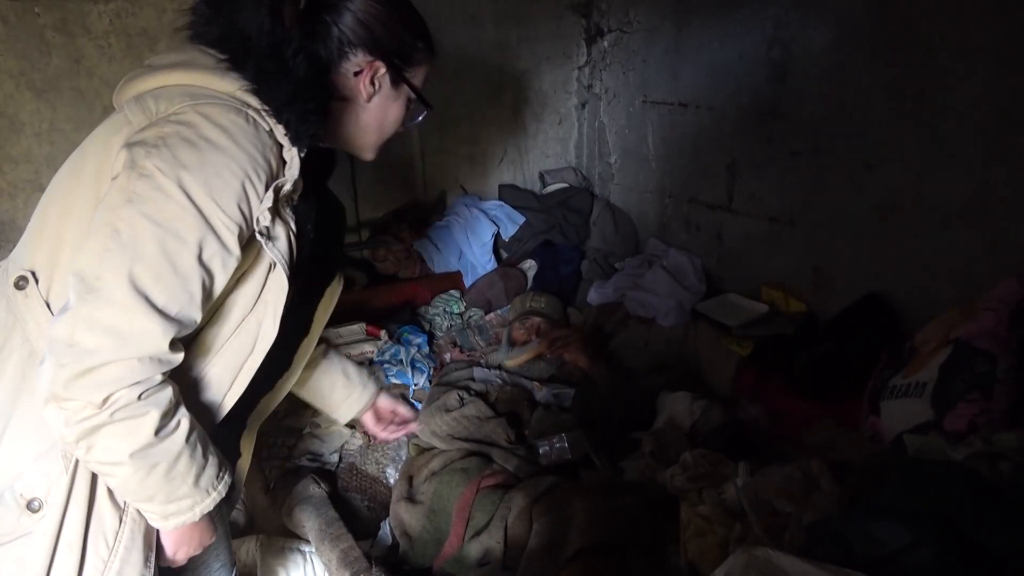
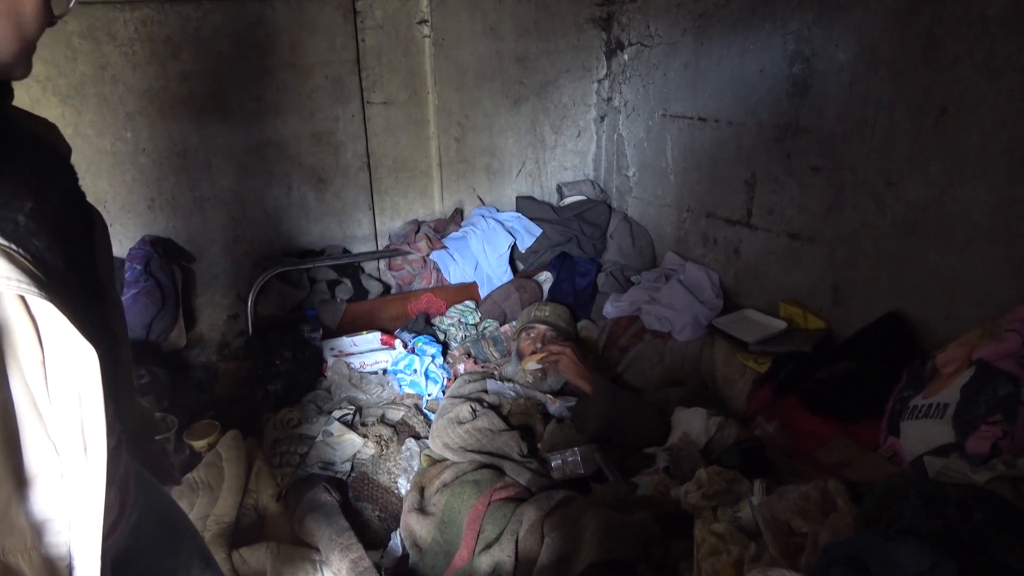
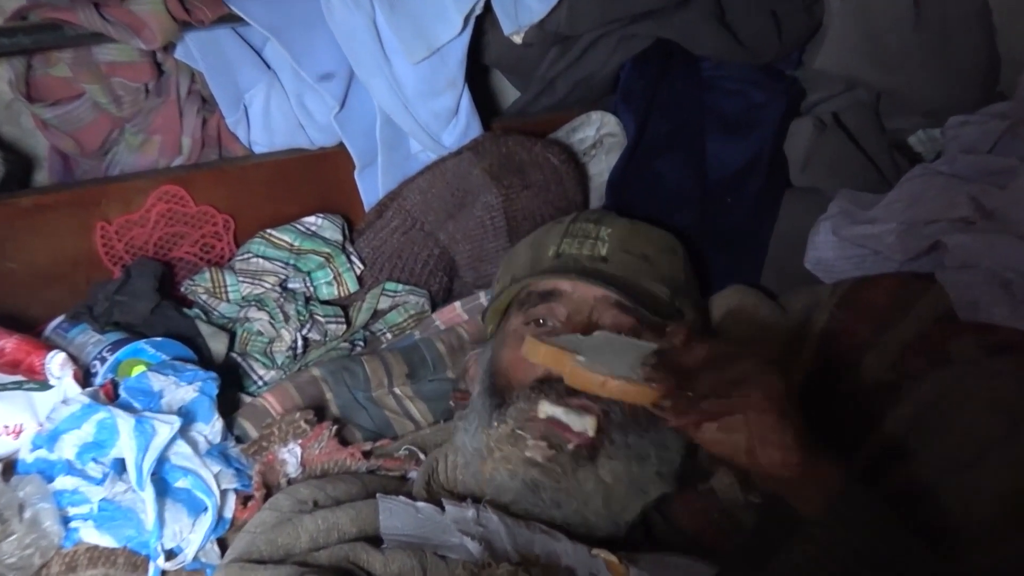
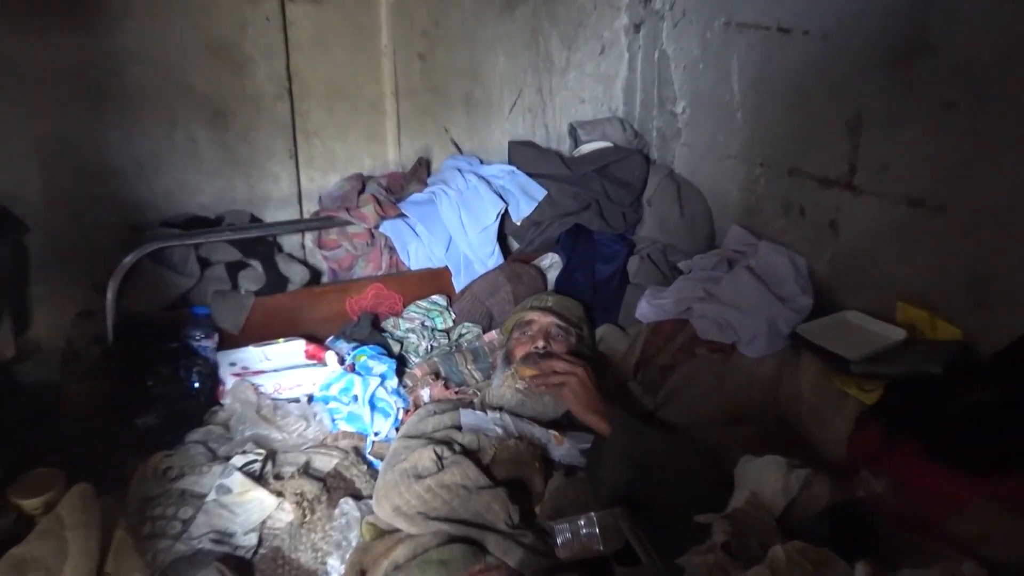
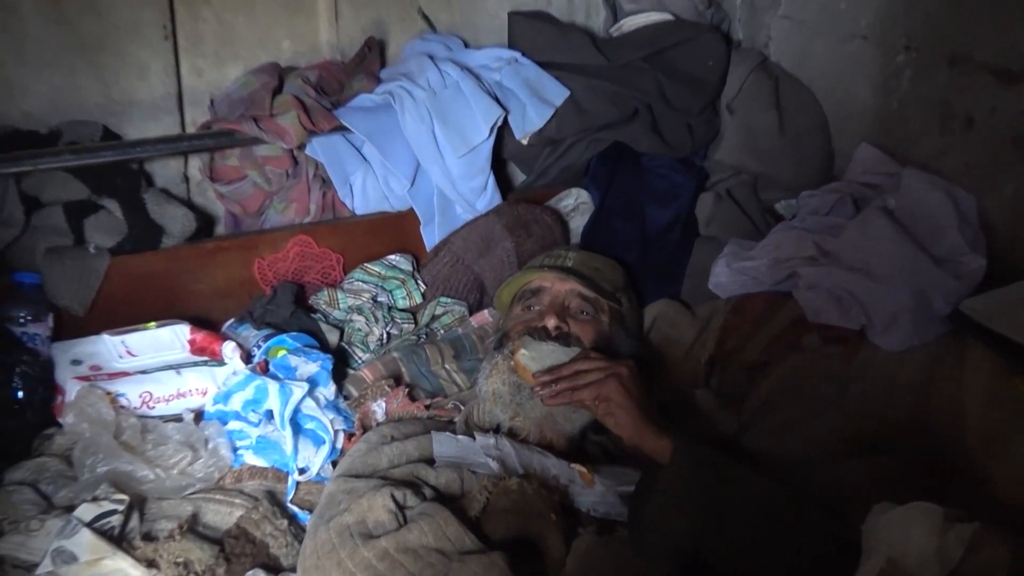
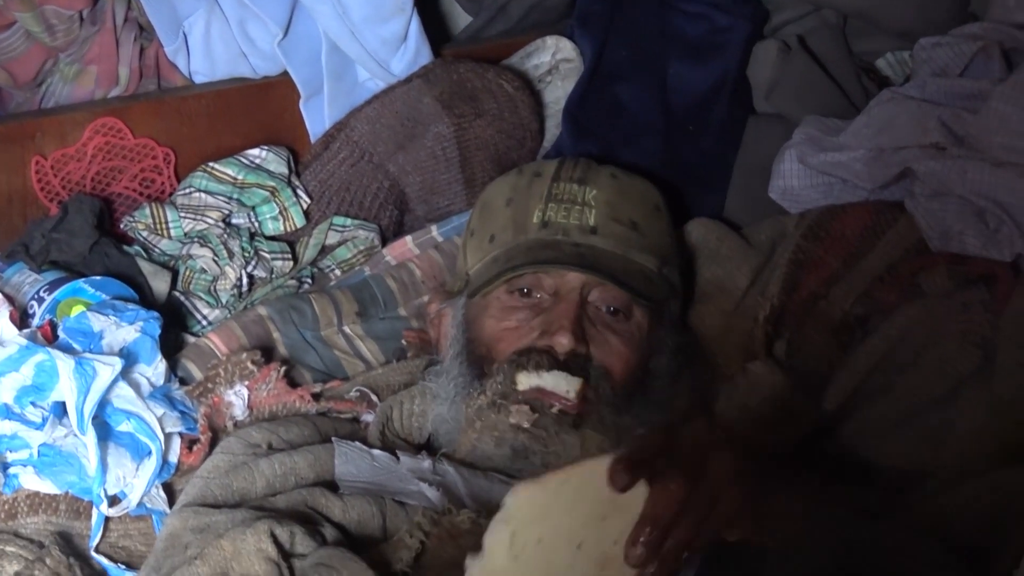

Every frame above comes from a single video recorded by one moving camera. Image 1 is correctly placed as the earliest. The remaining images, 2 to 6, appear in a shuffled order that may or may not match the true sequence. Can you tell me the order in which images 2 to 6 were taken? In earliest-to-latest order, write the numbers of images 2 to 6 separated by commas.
2, 4, 5, 3, 6
